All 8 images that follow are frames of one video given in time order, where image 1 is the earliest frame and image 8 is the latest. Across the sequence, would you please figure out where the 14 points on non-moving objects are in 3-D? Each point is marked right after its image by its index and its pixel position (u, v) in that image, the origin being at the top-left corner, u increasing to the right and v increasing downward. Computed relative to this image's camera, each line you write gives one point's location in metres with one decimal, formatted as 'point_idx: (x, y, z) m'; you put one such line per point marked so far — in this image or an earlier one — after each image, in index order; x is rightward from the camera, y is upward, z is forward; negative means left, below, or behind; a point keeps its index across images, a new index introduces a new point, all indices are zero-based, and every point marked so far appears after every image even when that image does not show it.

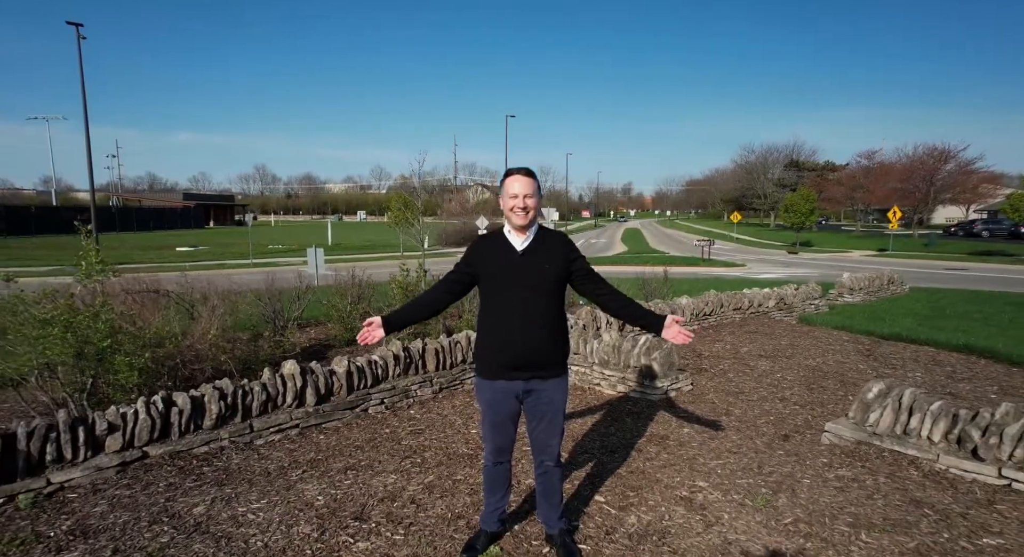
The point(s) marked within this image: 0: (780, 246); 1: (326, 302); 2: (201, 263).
0: (+5.4, +0.7, +12.1) m
1: (-0.8, -0.1, +2.4) m
2: (-4.6, +0.3, +8.5) m
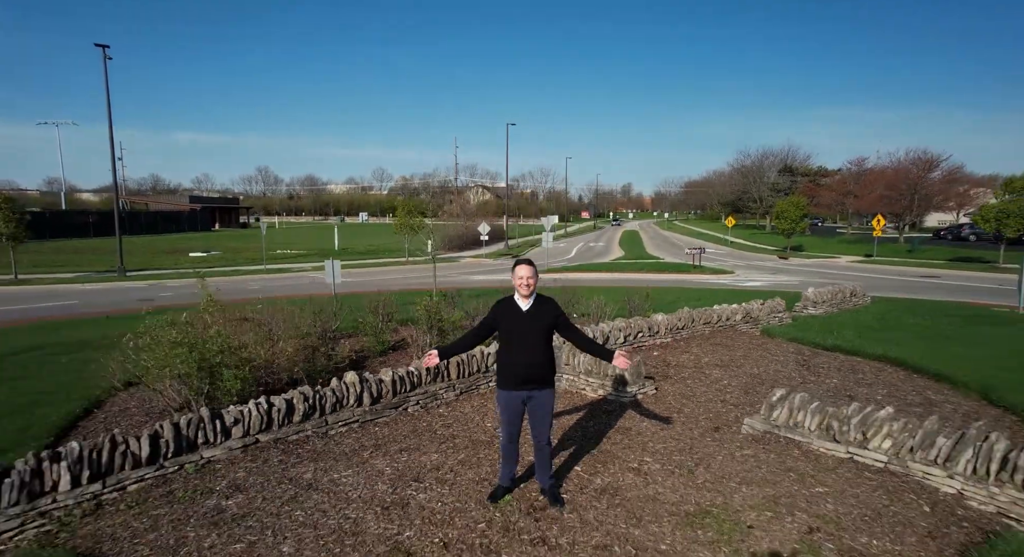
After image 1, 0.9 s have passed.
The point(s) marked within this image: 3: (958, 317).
0: (+5.5, +0.6, +12.5) m
1: (-0.7, -0.2, +2.9) m
2: (-4.6, +0.2, +9.0) m
3: (+2.7, -0.2, +3.4) m
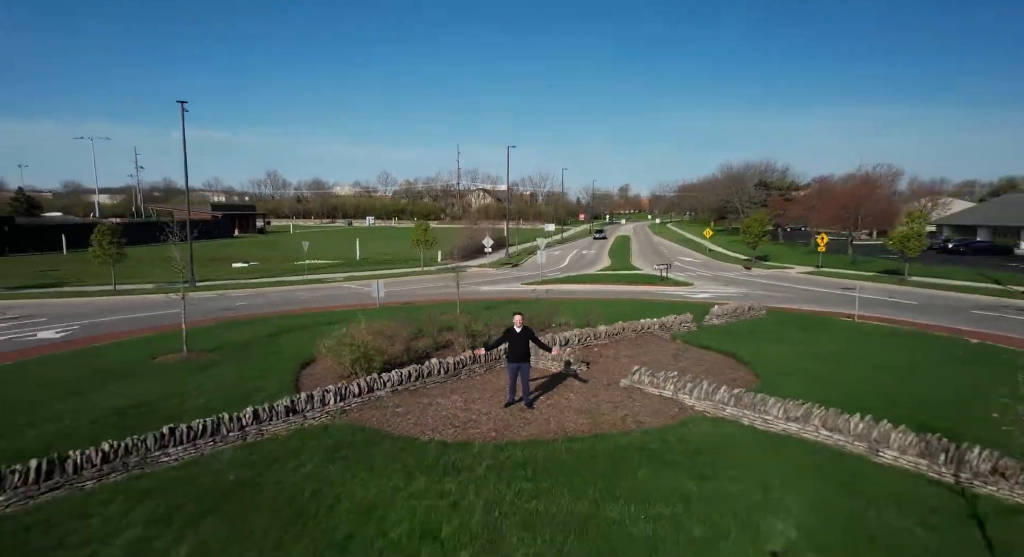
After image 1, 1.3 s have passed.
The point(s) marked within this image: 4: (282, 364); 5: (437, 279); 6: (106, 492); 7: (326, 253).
0: (+5.5, +0.5, +14.2) m
1: (-0.7, -0.4, +4.6) m
2: (-4.6, 0.0, +10.7) m
3: (+2.7, -0.4, +5.2) m
4: (-1.5, -0.6, +3.9) m
5: (-1.5, 0.0, +11.0) m
6: (-1.6, -0.8, +2.2) m
7: (-5.1, +0.8, +15.8) m
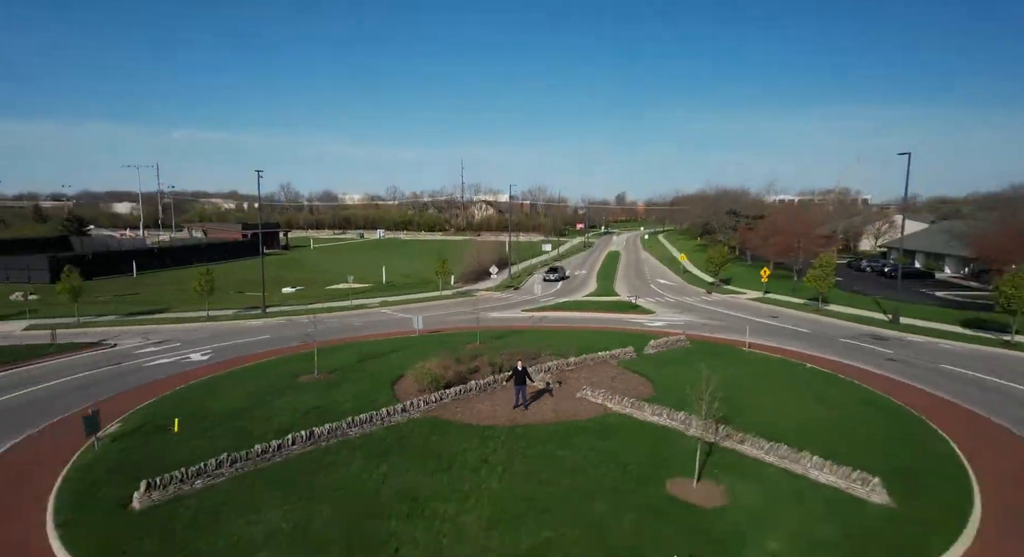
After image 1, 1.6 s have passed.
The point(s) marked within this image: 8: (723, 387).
0: (+5.5, -0.1, +16.9) m
1: (-0.7, -1.0, +7.2) m
2: (-4.6, -0.6, +13.4) m
3: (+2.7, -1.0, +7.8) m
4: (-1.5, -1.1, +6.5) m
5: (-1.4, -0.6, +13.7) m
6: (-1.6, -1.4, +4.8) m
7: (-5.1, +0.2, +18.5) m
8: (+2.3, -1.1, +6.2) m
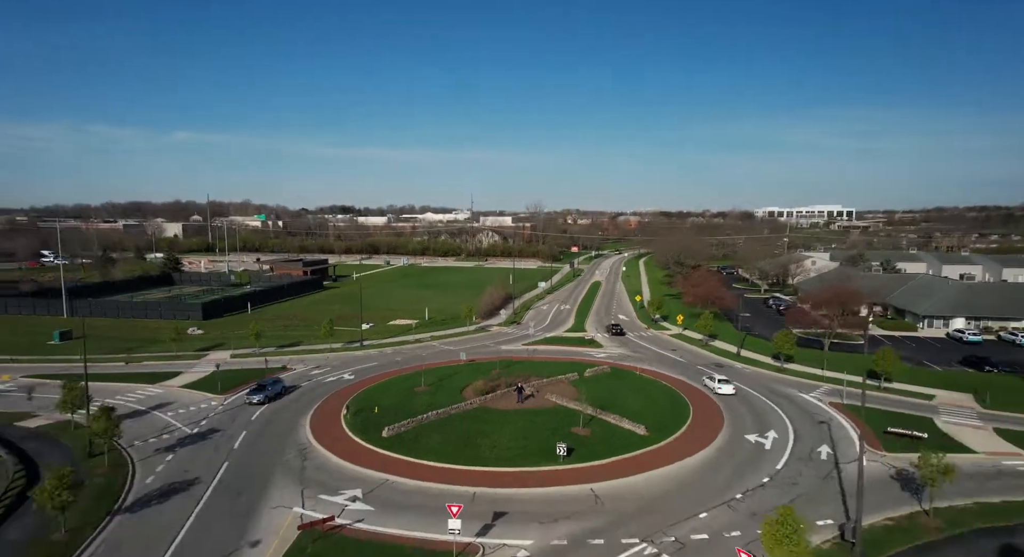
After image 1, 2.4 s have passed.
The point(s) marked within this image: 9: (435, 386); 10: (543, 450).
0: (+5.6, -1.7, +24.3) m
1: (-0.6, -2.5, +14.7) m
2: (-4.4, -2.1, +20.8) m
3: (+2.9, -2.5, +15.2) m
4: (-1.4, -2.7, +14.0) m
5: (-1.3, -2.1, +21.1) m
6: (-1.5, -2.9, +12.3) m
7: (-4.9, -1.4, +25.9) m
8: (+2.4, -2.6, +13.6) m
9: (-1.9, -2.6, +14.4) m
10: (+0.6, -3.0, +10.5) m
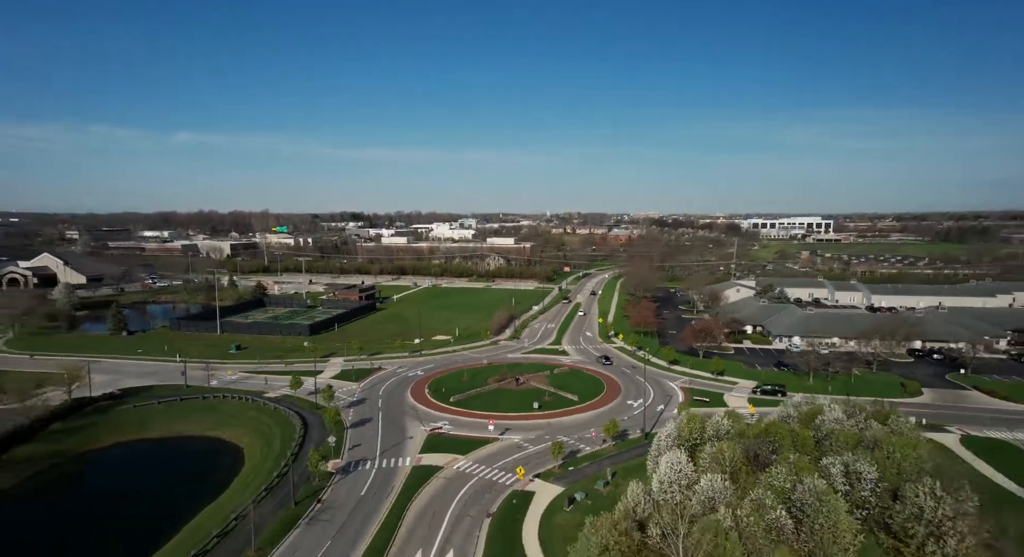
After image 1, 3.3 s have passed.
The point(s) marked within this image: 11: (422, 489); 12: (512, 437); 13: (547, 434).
0: (+5.7, -3.5, +36.1) m
1: (-0.5, -4.3, +26.4) m
2: (-4.4, -3.9, +32.6) m
3: (+2.9, -4.3, +27.0) m
4: (-1.3, -4.4, +25.7) m
5: (-1.2, -3.9, +32.9) m
6: (-1.4, -4.7, +24.0) m
7: (-4.8, -3.2, +37.7) m
8: (+2.4, -4.4, +25.3) m
9: (-1.8, -4.4, +26.1) m
10: (+0.6, -4.8, +22.3) m
11: (-2.4, -5.7, +16.1) m
12: (0.0, -5.2, +19.5) m
13: (+1.1, -5.1, +19.6) m
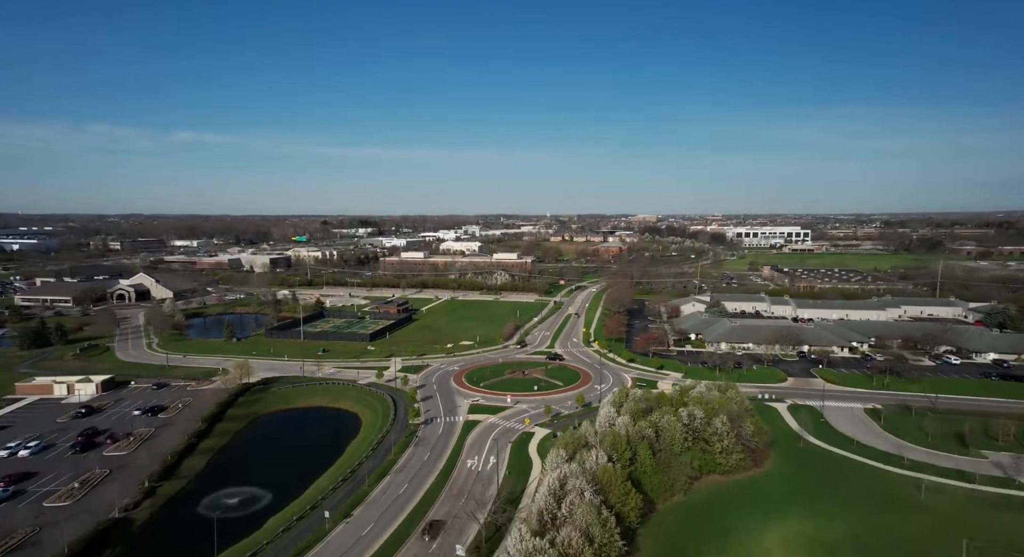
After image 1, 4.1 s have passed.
0: (+6.2, -5.1, +48.5) m
1: (0.0, -5.9, +38.8) m
2: (-3.9, -5.6, +45.0) m
3: (+3.4, -5.9, +39.4) m
4: (-0.8, -6.1, +38.1) m
5: (-0.7, -5.5, +45.3) m
6: (-0.9, -6.3, +36.4) m
7: (-4.4, -4.8, +50.1) m
8: (+2.9, -6.0, +37.7) m
9: (-1.4, -6.1, +38.5) m
10: (+1.1, -6.5, +34.7) m
11: (-1.9, -7.3, +28.5) m
12: (+0.5, -6.9, +31.9) m
13: (+1.6, -6.8, +32.0) m
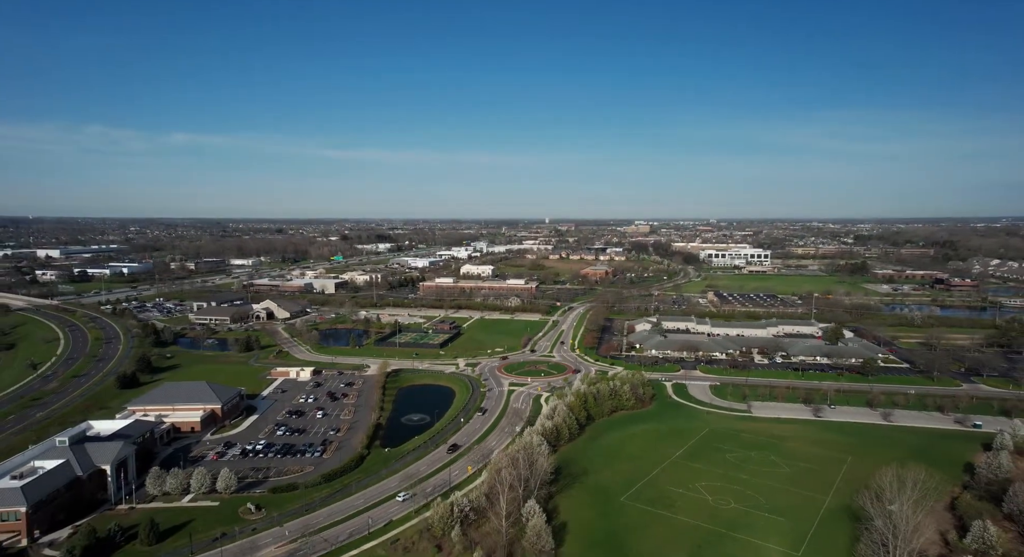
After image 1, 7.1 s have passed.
0: (+8.0, -9.1, +76.7) m
1: (+1.8, -9.8, +67.0) m
2: (-2.1, -9.4, +73.2) m
3: (+5.2, -9.8, +67.6) m
4: (+1.0, -10.0, +66.3) m
5: (+1.0, -9.4, +73.5) m
6: (+0.9, -10.2, +64.6) m
7: (-2.6, -8.7, +78.3) m
8: (+4.7, -9.9, +66.0) m
9: (+0.5, -9.9, +66.7) m
10: (+2.9, -10.3, +62.9) m
11: (-0.1, -11.1, +56.7) m
12: (+2.3, -10.7, +60.1) m
13: (+3.4, -10.7, +60.2) m
